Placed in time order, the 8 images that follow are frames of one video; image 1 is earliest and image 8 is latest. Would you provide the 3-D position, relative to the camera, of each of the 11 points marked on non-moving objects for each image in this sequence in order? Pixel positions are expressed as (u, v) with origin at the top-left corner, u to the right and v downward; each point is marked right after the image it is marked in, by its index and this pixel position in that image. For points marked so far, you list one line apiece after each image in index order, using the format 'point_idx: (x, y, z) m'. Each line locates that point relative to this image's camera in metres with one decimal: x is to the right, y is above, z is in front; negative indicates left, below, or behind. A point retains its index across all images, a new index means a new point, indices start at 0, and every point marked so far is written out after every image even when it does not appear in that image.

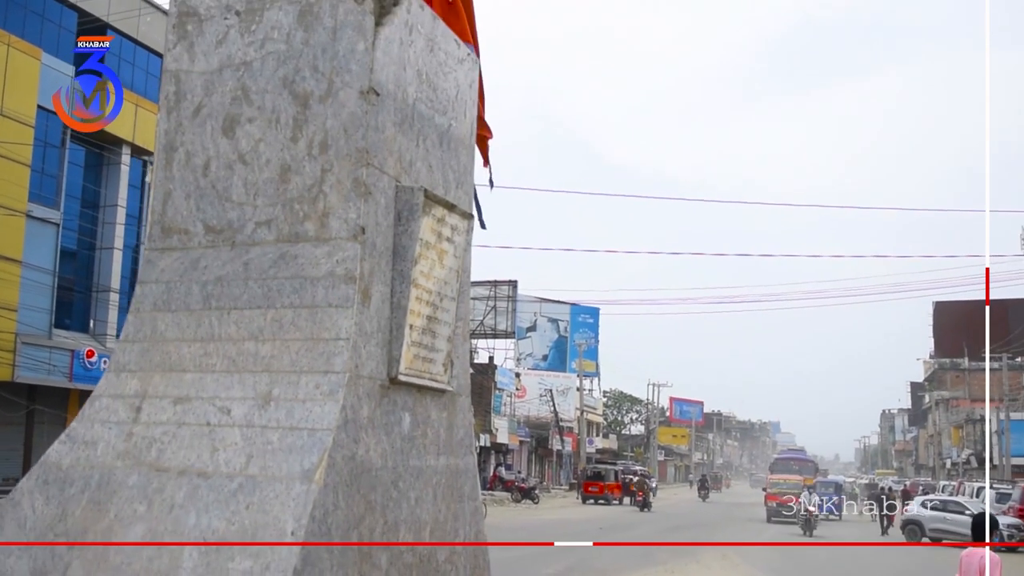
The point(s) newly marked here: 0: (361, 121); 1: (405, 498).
0: (-0.5, +0.6, +3.4) m
1: (-0.4, -0.8, +3.4) m
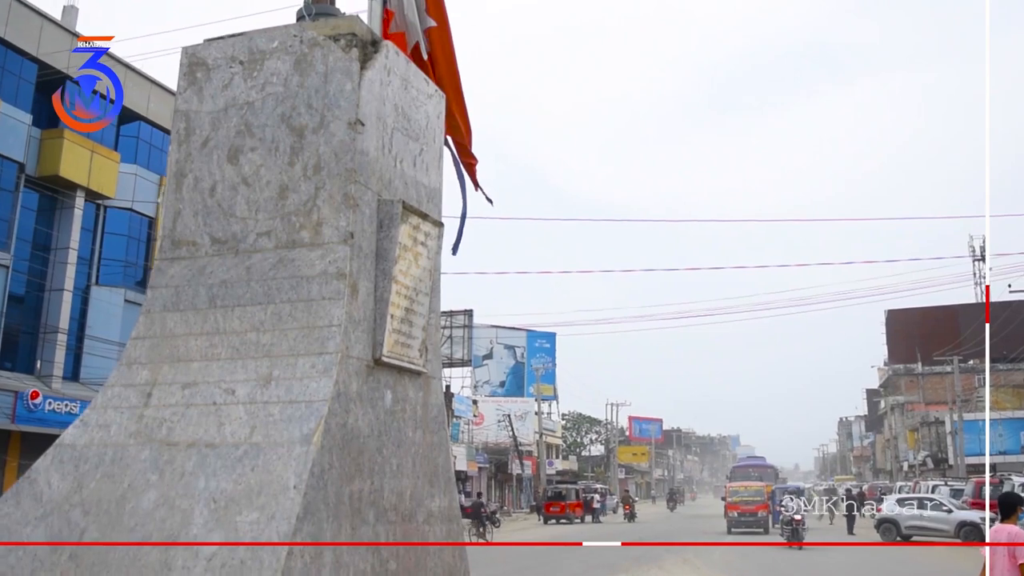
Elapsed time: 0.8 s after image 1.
0: (-0.8, +0.6, +4.0) m
1: (-0.6, -0.8, +3.9) m
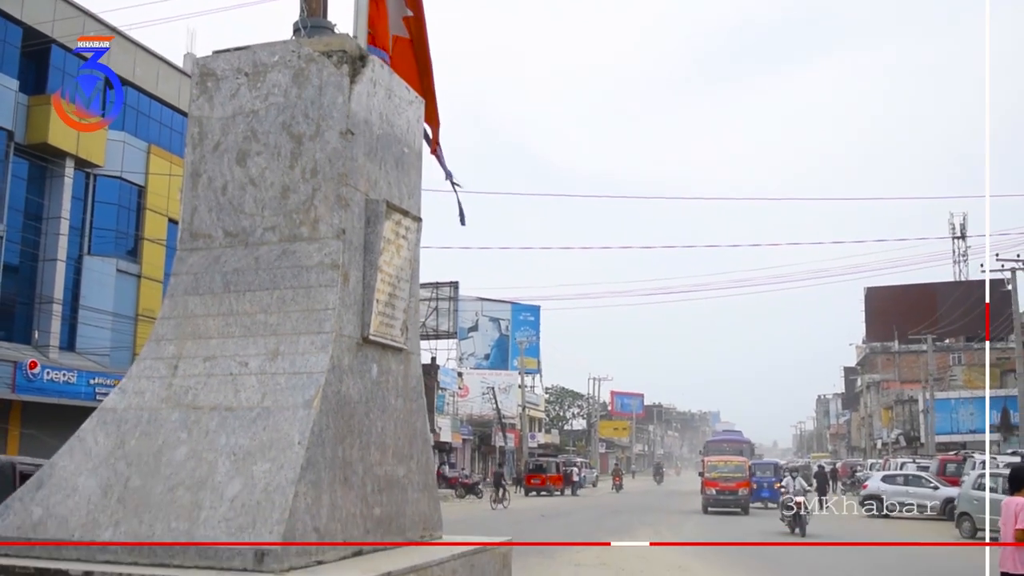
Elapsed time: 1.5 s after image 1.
0: (-0.9, +0.7, +4.7) m
1: (-0.7, -0.7, +4.7) m
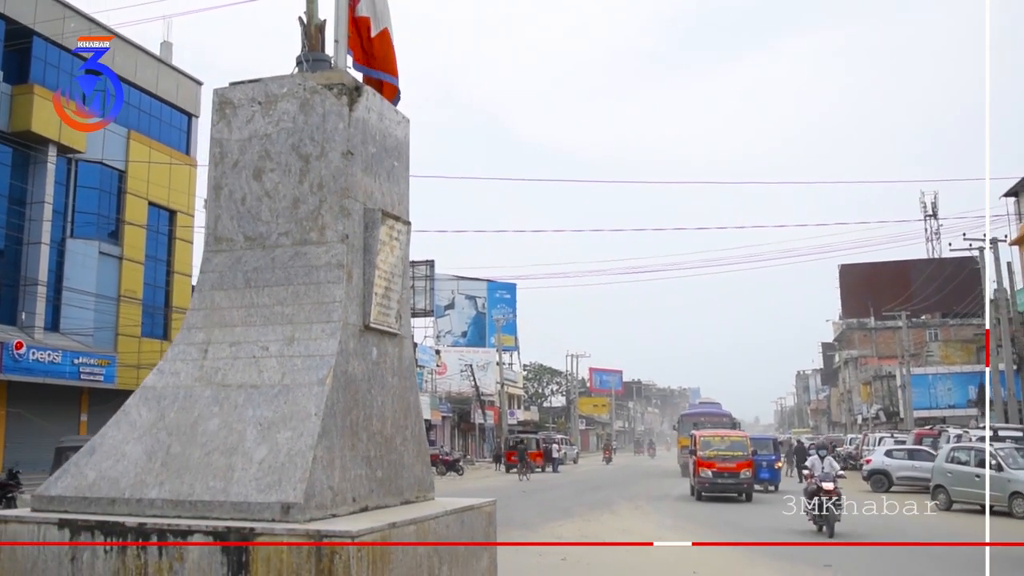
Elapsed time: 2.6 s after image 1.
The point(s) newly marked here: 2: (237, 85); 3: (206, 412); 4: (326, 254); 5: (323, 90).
0: (-1.0, +0.7, +5.5) m
1: (-0.9, -0.7, +5.5) m
2: (-1.8, +1.4, +5.8) m
3: (-1.8, -0.7, +5.2) m
4: (-1.1, +0.2, +5.4) m
5: (-1.2, +1.3, +5.6) m
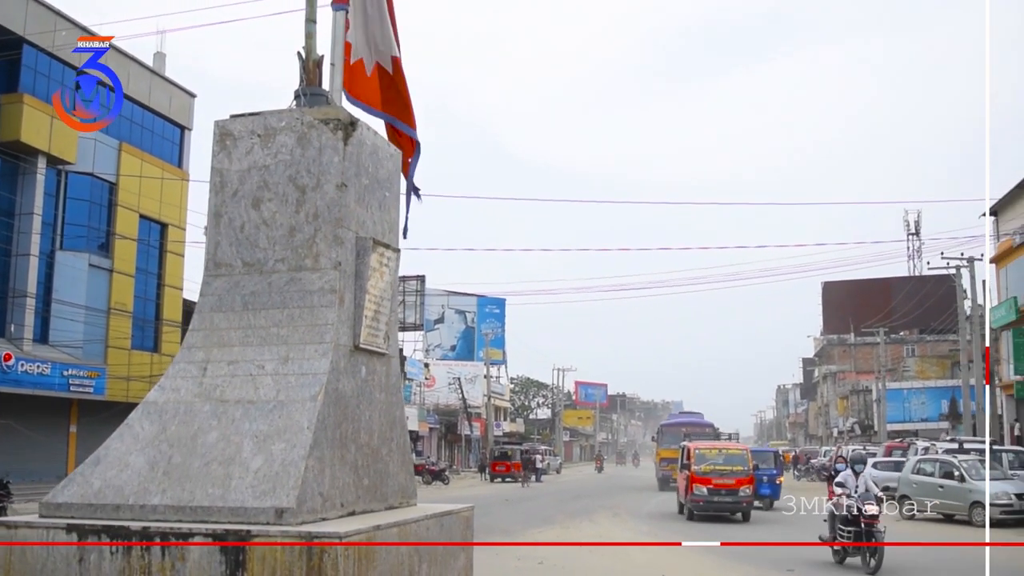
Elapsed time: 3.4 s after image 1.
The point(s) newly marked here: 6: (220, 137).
0: (-1.2, +0.6, +5.9) m
1: (-1.0, -0.8, +6.0) m
2: (-1.9, +1.2, +6.2) m
3: (-1.9, -0.9, +5.6) m
4: (-1.3, +0.1, +5.9) m
5: (-1.3, +1.1, +6.0) m
6: (-2.1, +1.1, +6.2) m
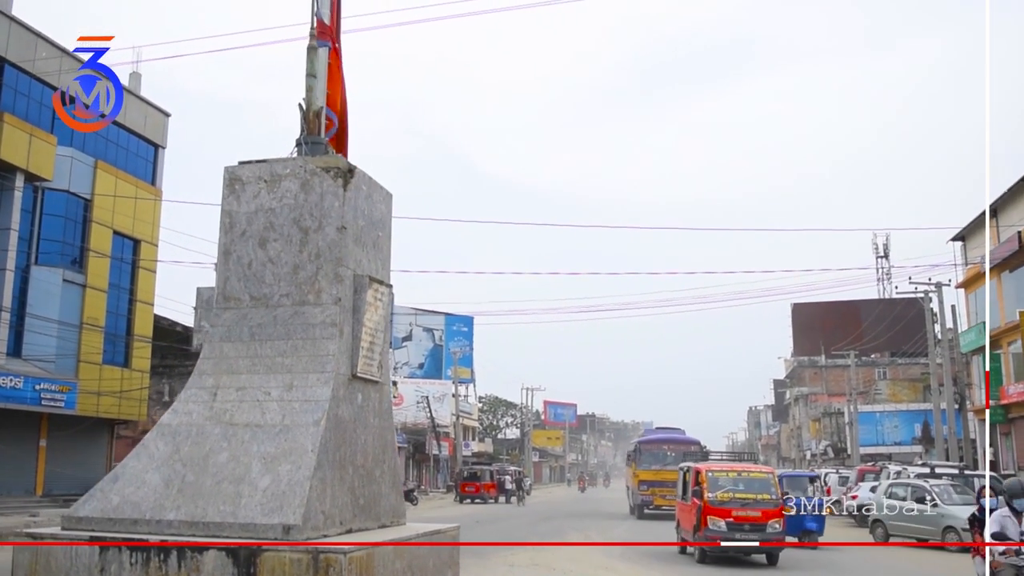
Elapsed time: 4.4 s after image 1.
0: (-1.3, +0.3, +6.5) m
1: (-1.1, -1.1, +6.5) m
2: (-2.0, +1.0, +6.8) m
3: (-2.1, -1.1, +6.1) m
4: (-1.4, -0.2, +6.4) m
5: (-1.4, +0.9, +6.6) m
6: (-2.2, +0.8, +6.8) m
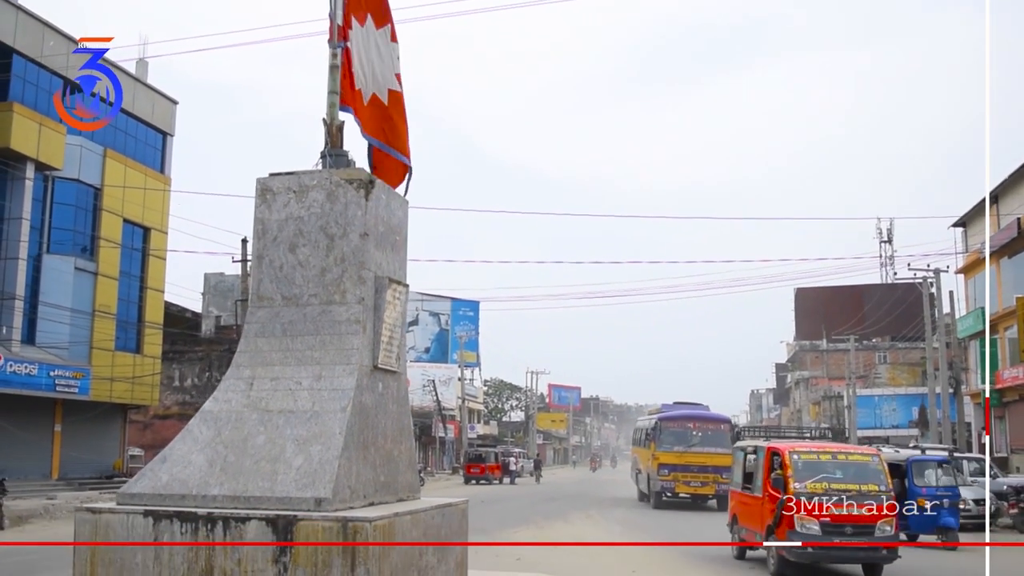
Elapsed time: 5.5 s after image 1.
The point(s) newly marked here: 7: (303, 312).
0: (-1.2, +0.3, +7.2) m
1: (-1.1, -1.1, +7.3) m
2: (-2.0, +1.0, +7.5) m
3: (-2.0, -1.1, +6.9) m
4: (-1.3, -0.2, +7.2) m
5: (-1.4, +0.9, +7.3) m
6: (-2.1, +0.8, +7.5) m
7: (-1.7, -0.2, +7.3) m
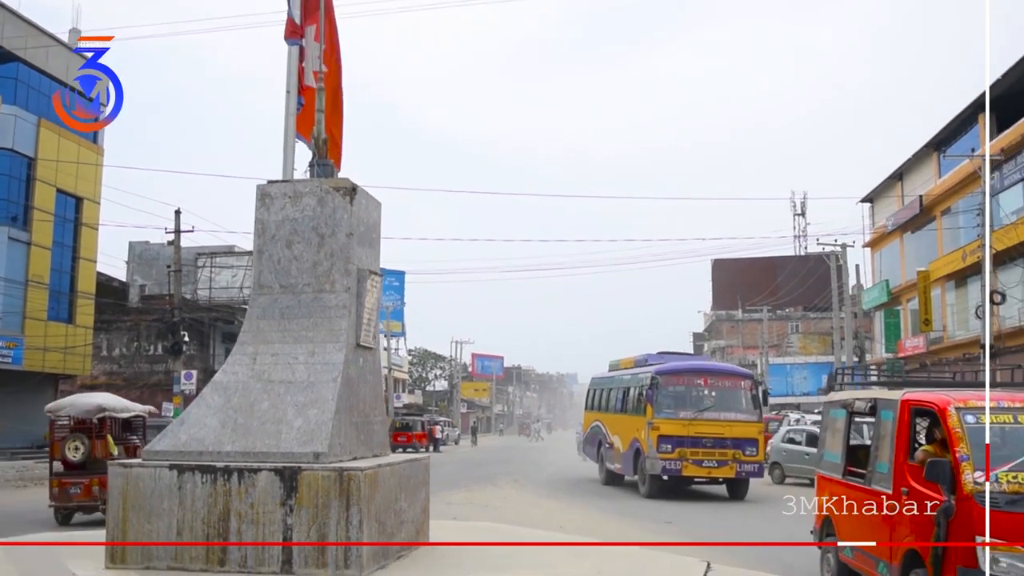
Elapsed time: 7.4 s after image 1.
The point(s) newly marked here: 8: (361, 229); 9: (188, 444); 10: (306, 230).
0: (-1.6, +0.4, +8.6) m
1: (-1.5, -1.0, +8.7) m
2: (-2.4, +1.1, +8.8) m
3: (-2.4, -1.0, +8.3) m
4: (-1.7, -0.1, +8.6) m
5: (-1.8, +1.0, +8.7) m
6: (-2.5, +0.9, +8.8) m
7: (-2.1, -0.1, +8.6) m
8: (-1.5, +0.6, +9.0) m
9: (-3.0, -1.4, +8.1) m
10: (-2.0, +0.6, +8.7) m
